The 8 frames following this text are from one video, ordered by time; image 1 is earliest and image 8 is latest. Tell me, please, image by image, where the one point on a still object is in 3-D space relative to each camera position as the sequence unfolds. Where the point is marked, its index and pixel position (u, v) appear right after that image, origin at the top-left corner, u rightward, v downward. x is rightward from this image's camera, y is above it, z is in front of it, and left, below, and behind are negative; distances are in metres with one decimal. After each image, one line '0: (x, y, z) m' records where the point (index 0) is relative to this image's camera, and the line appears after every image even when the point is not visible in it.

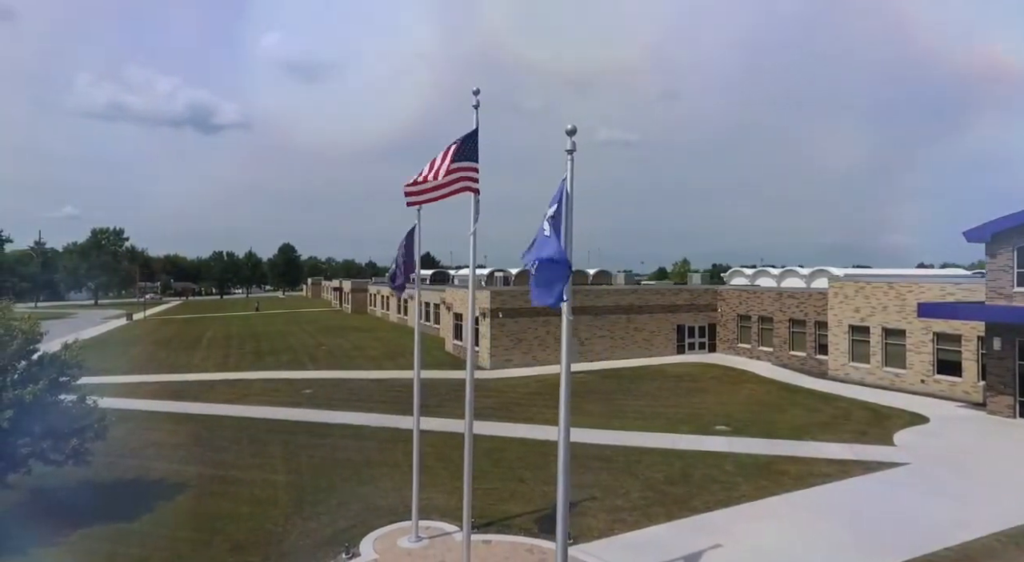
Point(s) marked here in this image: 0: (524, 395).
0: (+0.3, -3.5, +19.9) m
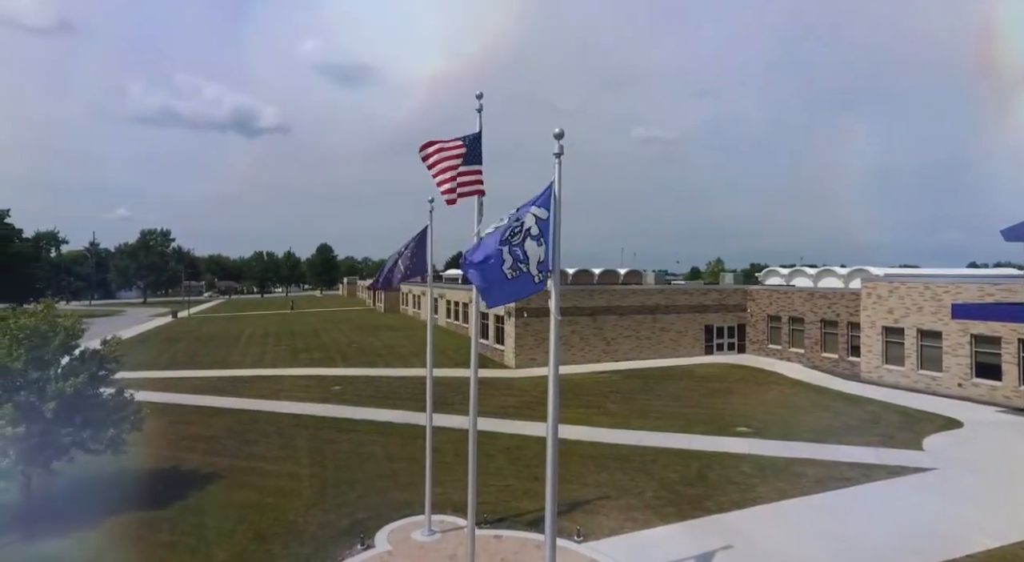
0: (+1.0, -3.5, +20.1) m
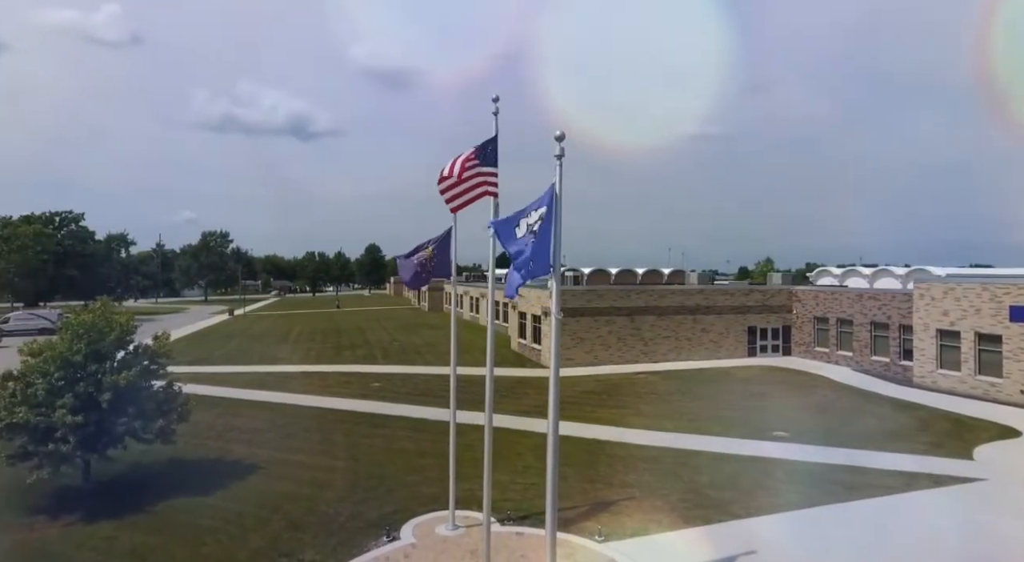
0: (+2.1, -3.5, +20.2) m
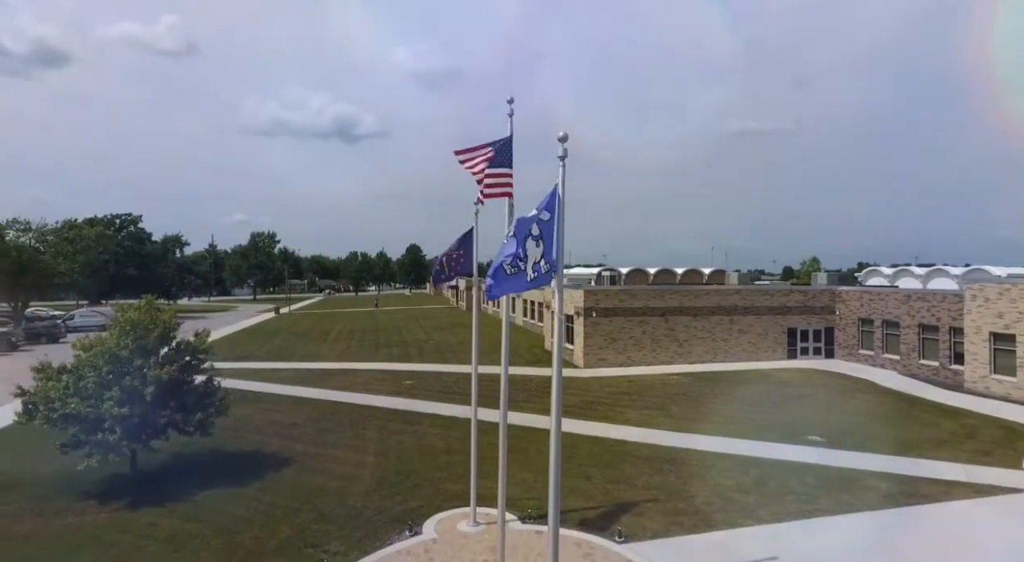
0: (+3.0, -3.5, +20.1) m
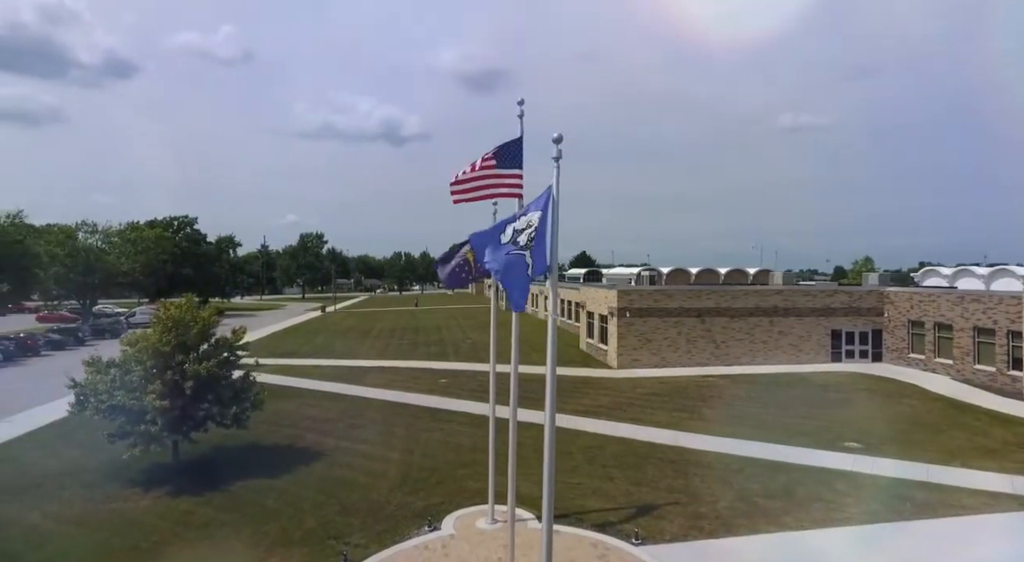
0: (+4.0, -3.5, +19.9) m
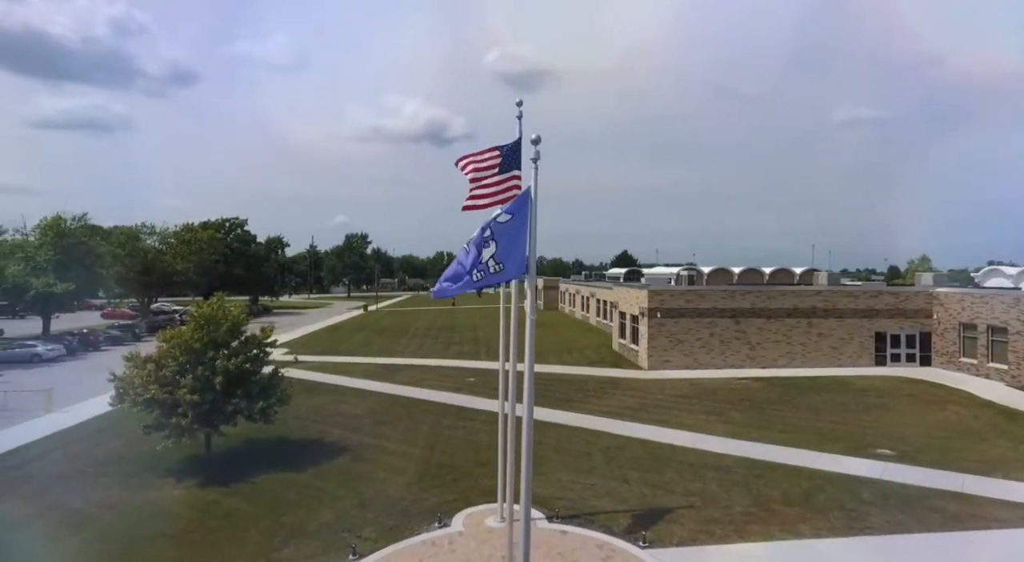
0: (+4.7, -3.5, +19.6) m
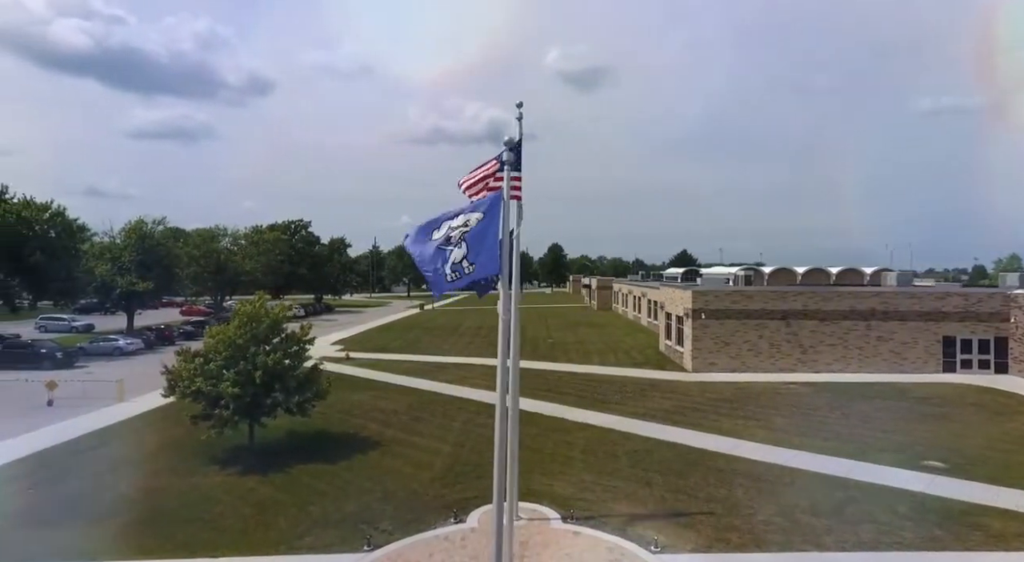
0: (+5.8, -3.5, +19.0) m
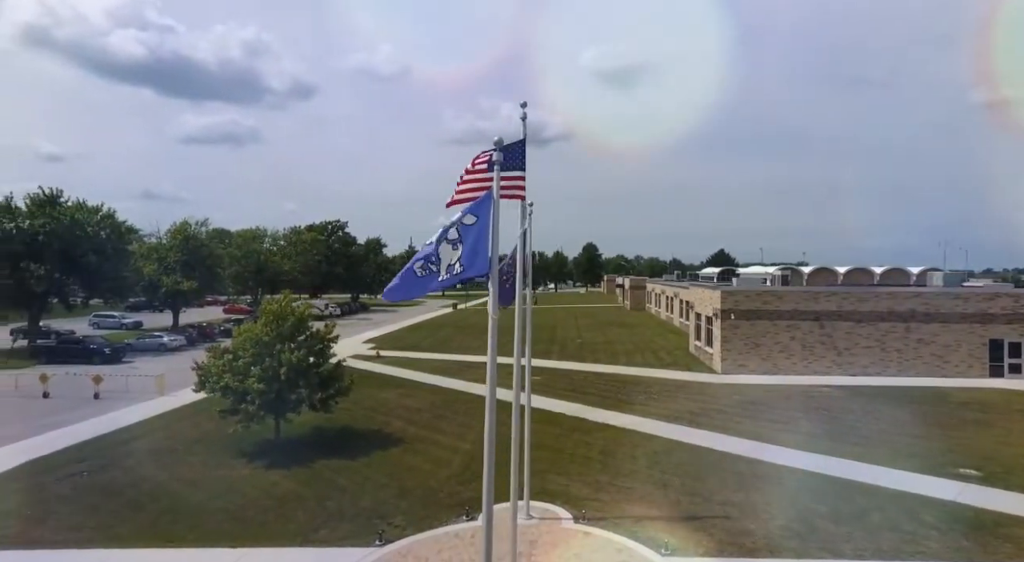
0: (+6.4, -3.4, +18.5) m
